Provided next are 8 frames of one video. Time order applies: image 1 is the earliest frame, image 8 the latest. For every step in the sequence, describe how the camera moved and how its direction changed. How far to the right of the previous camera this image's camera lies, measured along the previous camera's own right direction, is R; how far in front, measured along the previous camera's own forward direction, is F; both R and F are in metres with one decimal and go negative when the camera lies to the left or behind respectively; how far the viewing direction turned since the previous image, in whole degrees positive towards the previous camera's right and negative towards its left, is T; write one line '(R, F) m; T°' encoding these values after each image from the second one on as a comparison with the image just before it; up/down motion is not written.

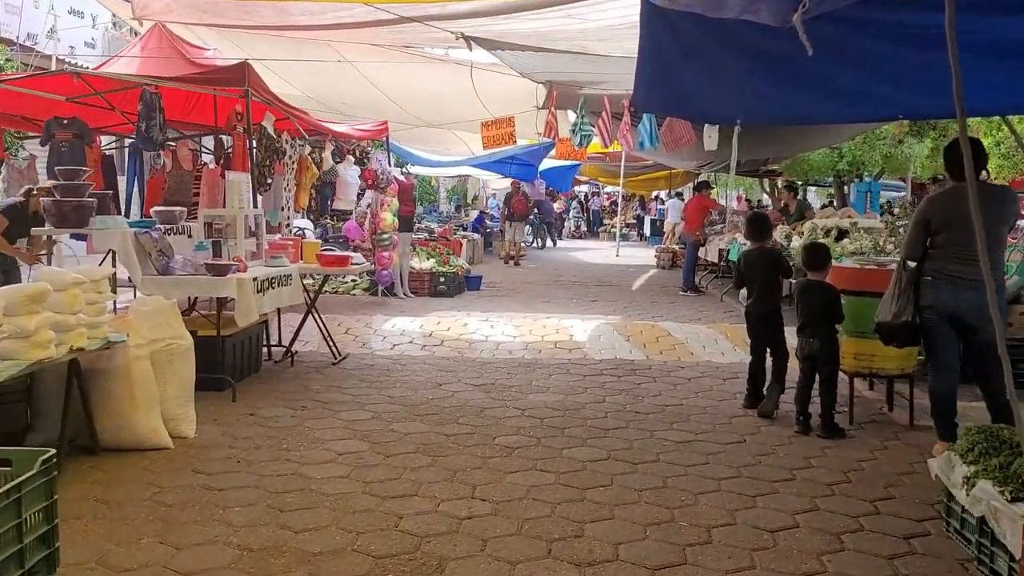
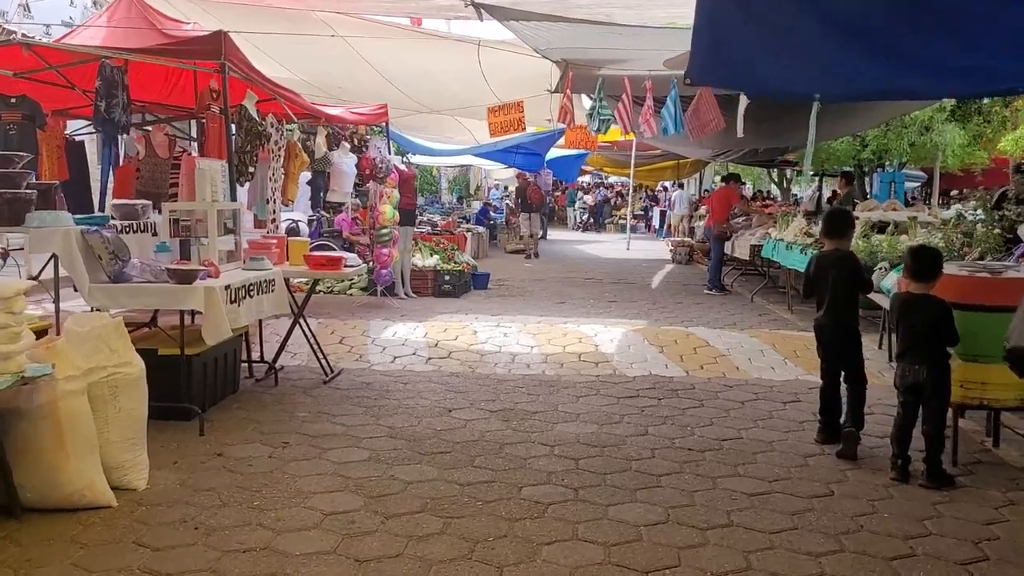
(-0.1, +0.9) m; 0°
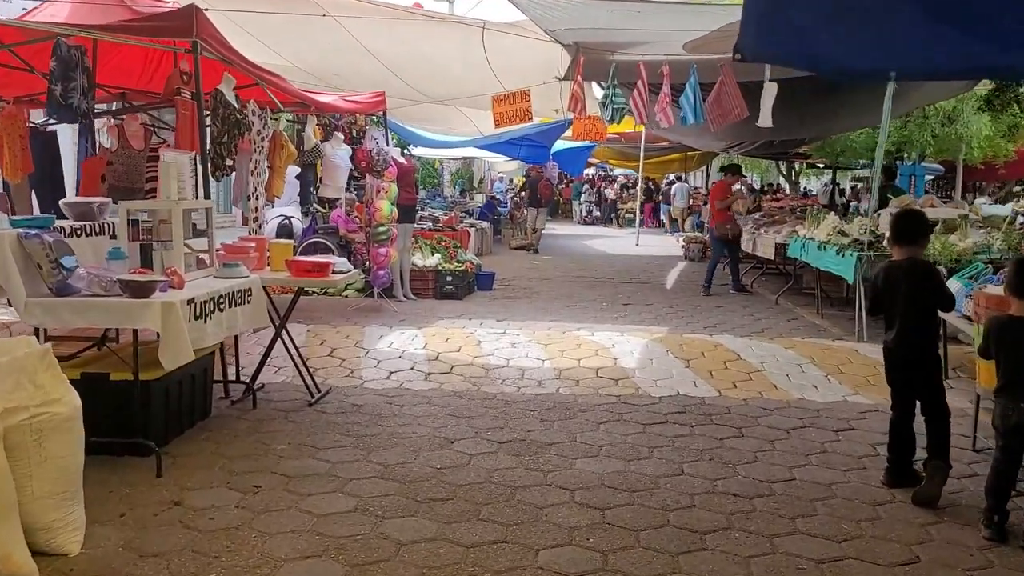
(0.0, +0.7) m; 0°
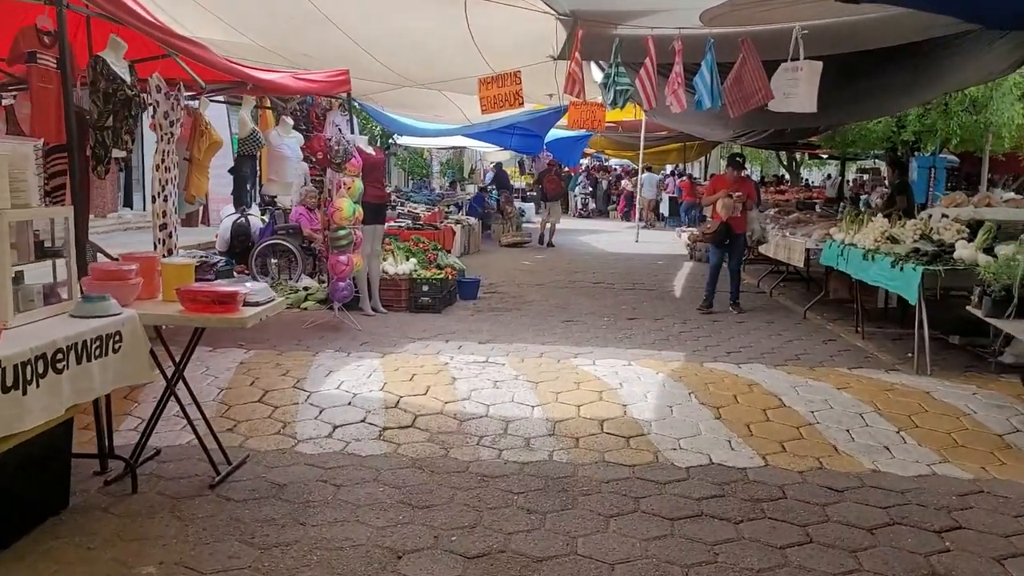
(+0.1, +1.3) m; 0°
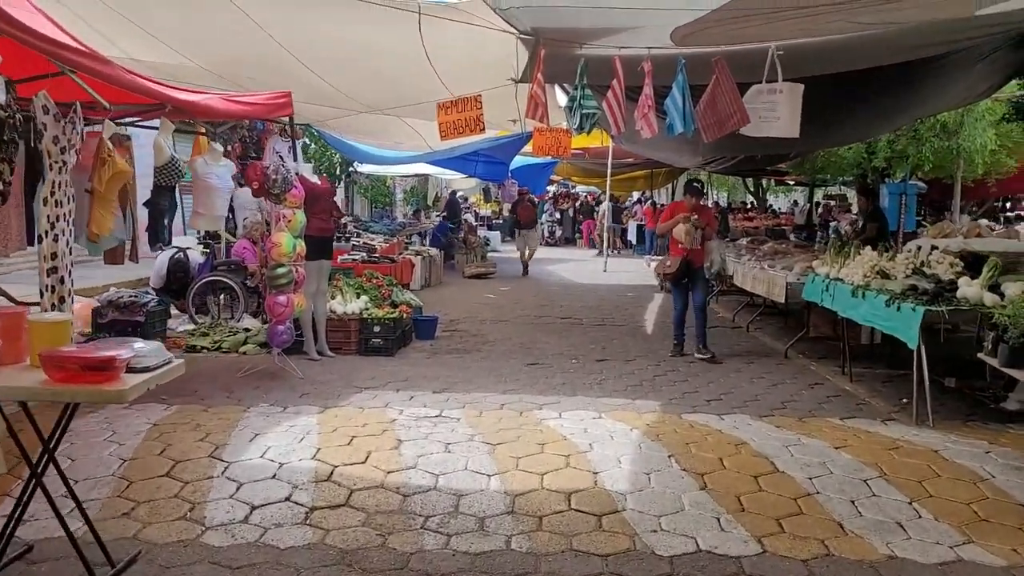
(+0.1, +0.6) m; +2°
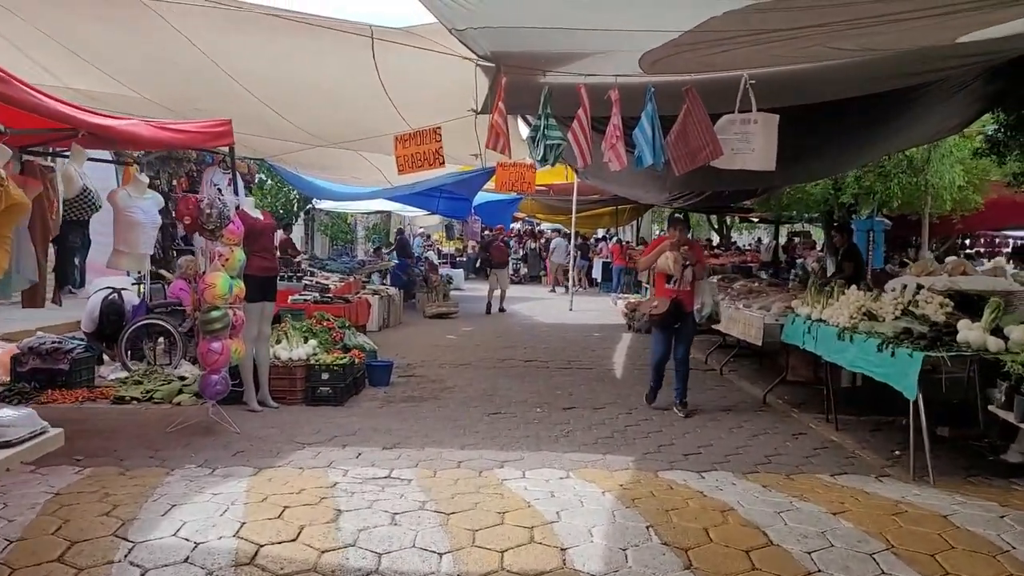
(0.0, +0.5) m; +2°
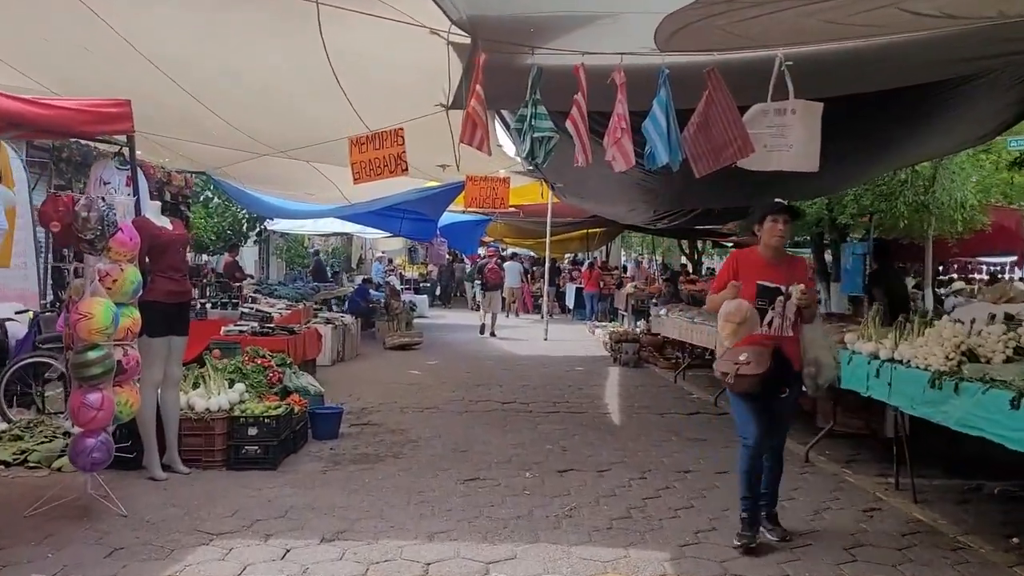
(-0.1, +1.5) m; +2°
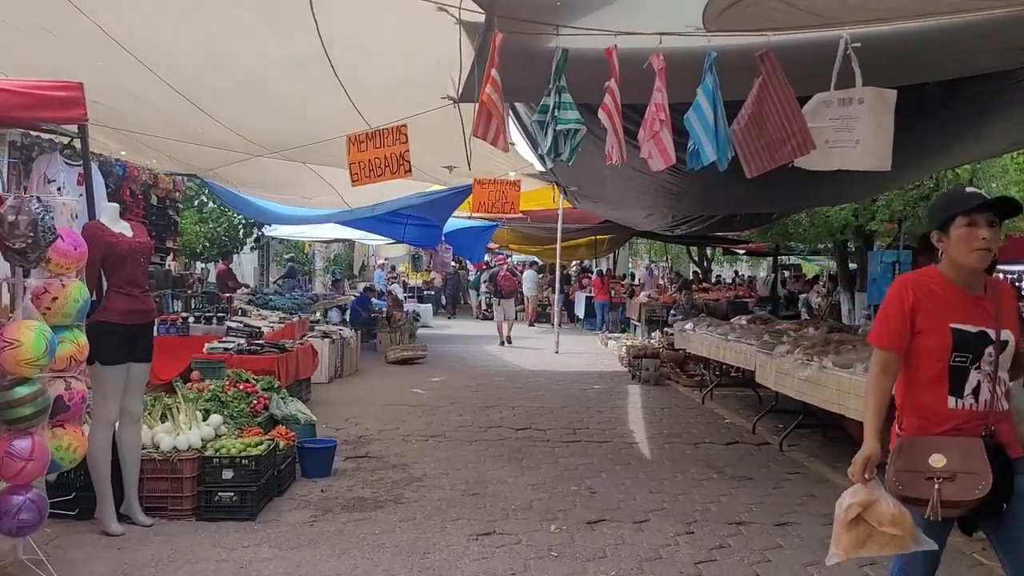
(-0.1, +0.8) m; 0°
